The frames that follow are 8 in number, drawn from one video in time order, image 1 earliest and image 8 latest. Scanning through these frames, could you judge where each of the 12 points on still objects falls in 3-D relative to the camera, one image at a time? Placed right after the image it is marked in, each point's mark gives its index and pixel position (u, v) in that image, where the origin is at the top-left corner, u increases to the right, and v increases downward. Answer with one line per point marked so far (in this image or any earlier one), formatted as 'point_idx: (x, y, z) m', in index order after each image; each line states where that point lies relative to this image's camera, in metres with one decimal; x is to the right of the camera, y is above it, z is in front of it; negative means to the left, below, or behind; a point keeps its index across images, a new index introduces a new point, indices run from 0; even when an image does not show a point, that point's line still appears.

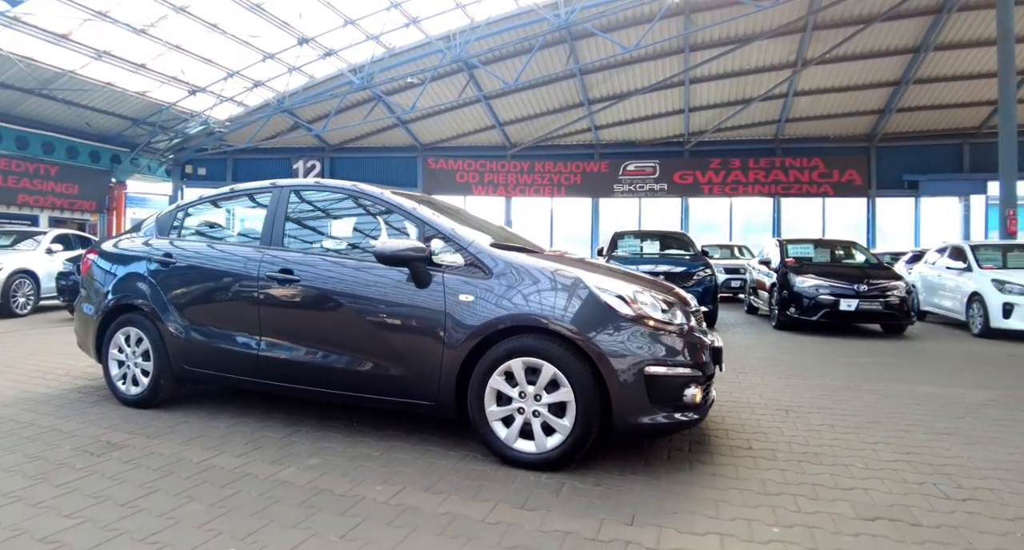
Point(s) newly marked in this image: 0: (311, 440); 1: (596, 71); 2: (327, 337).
0: (-1.2, -1.0, +3.3) m
1: (+2.4, +6.2, +16.1) m
2: (-1.1, -0.4, +3.3) m
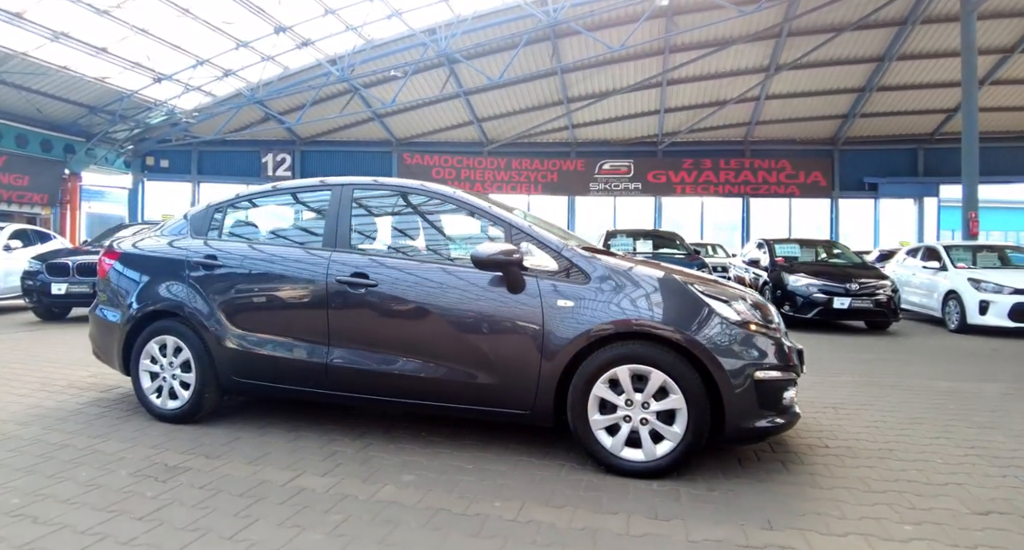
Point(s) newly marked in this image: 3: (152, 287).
0: (-0.7, -1.1, +3.1) m
1: (+1.8, +6.3, +16.1) m
2: (-0.6, -0.4, +3.1) m
3: (-2.5, -0.1, +3.6) m
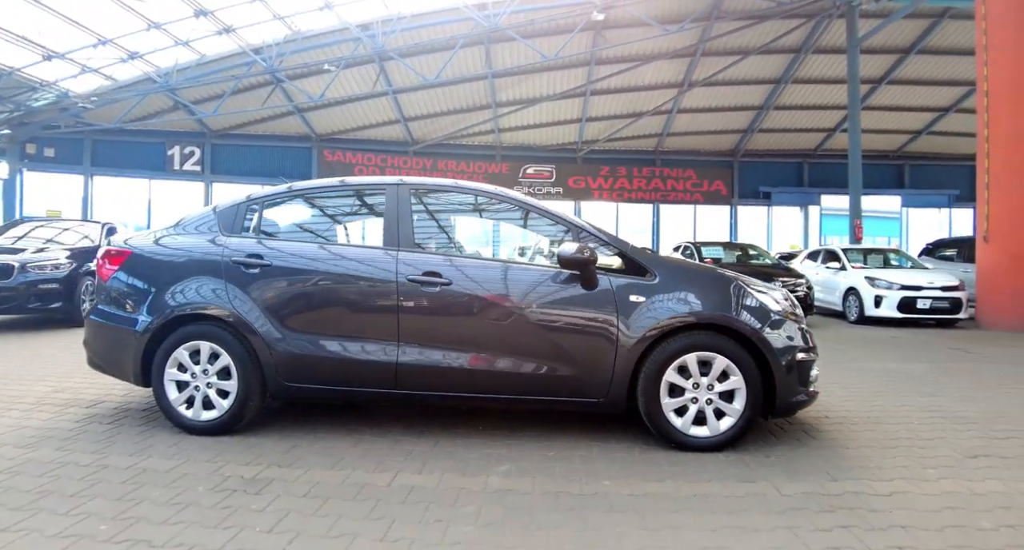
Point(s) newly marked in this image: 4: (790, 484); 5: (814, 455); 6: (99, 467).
0: (-0.3, -1.0, +3.2) m
1: (-0.3, +6.2, +16.4) m
2: (-0.1, -0.4, +3.2) m
3: (-2.1, -0.1, +3.4) m
4: (+1.4, -1.1, +2.7) m
5: (+1.8, -1.1, +3.1) m
6: (-2.2, -1.0, +2.8) m
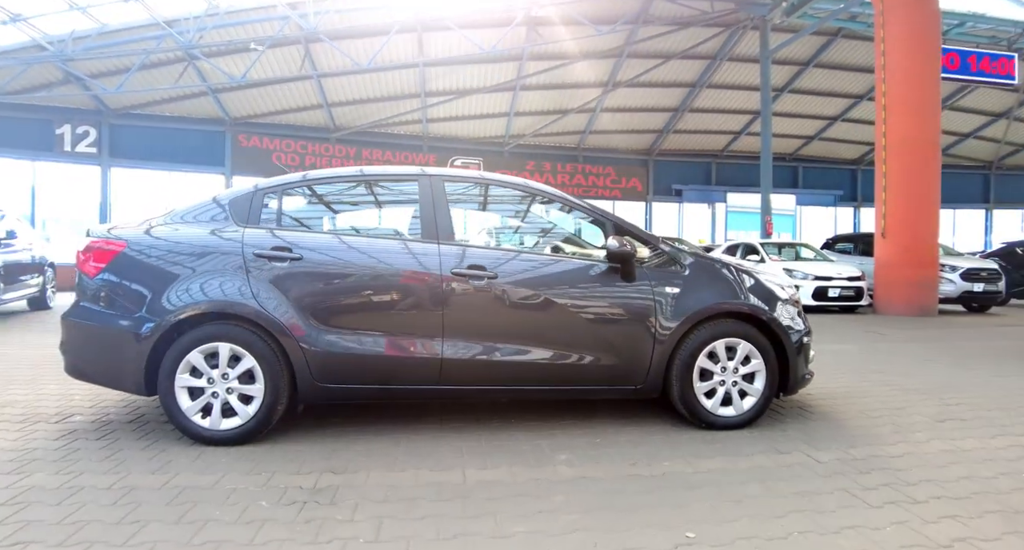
0: (0.0, -1.0, +3.2) m
1: (-2.3, +6.4, +16.1) m
2: (+0.1, -0.4, +3.2) m
3: (-1.9, 0.0, +3.0) m
4: (+1.8, -1.0, +3.0) m
5: (+2.1, -1.0, +3.5) m
6: (-1.8, -1.0, +2.5) m
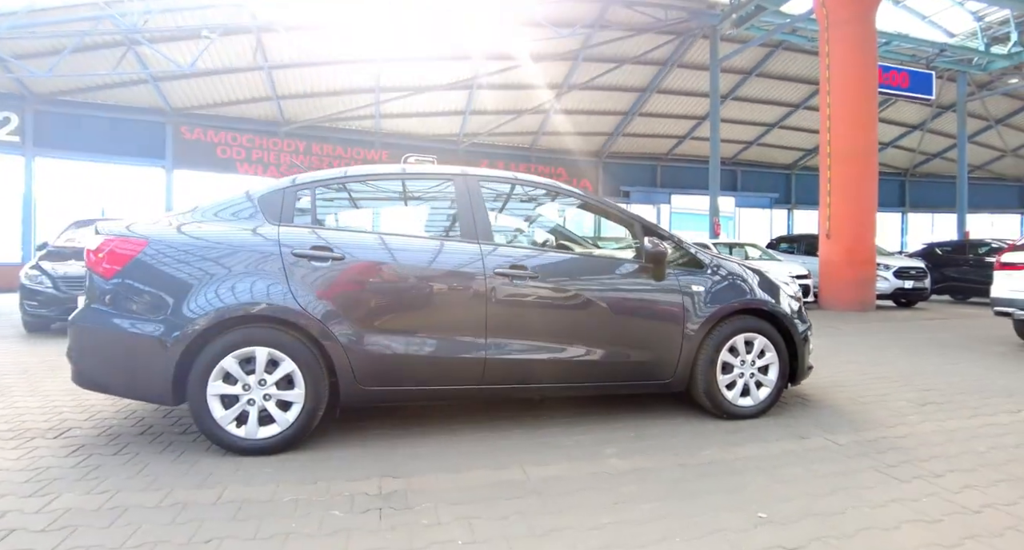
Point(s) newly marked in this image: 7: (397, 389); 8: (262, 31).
0: (+0.3, -1.0, +3.2) m
1: (-3.5, +6.5, +15.9) m
2: (+0.4, -0.4, +3.3) m
3: (-1.6, 0.0, +2.9) m
4: (+2.0, -1.0, +3.3) m
5: (+2.3, -1.0, +3.8) m
6: (-1.5, -1.0, +2.3) m
7: (-0.7, -0.7, +3.1) m
8: (-6.3, +6.2, +13.2) m
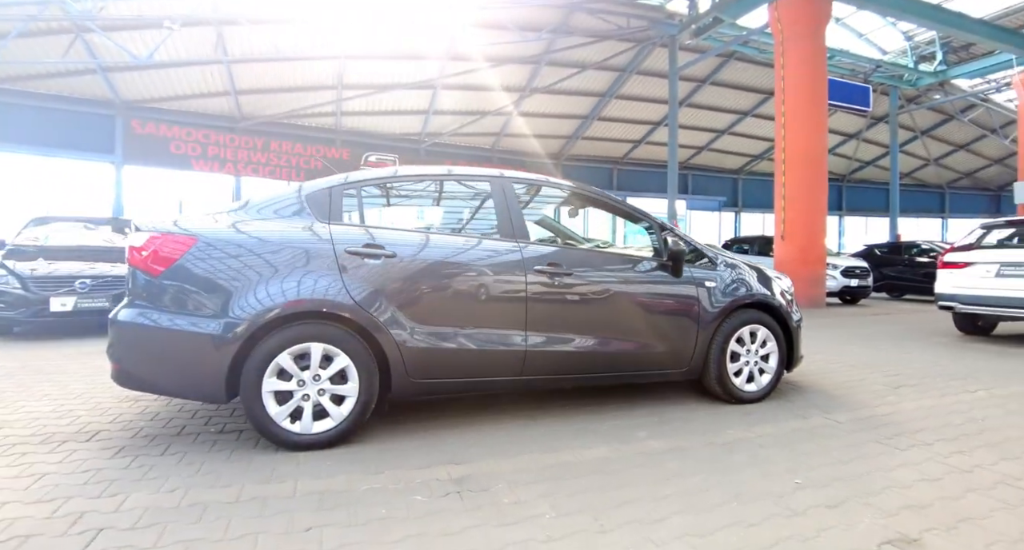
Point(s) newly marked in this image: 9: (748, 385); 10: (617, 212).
0: (+0.5, -1.0, +3.4) m
1: (-4.5, +6.4, +15.7) m
2: (+0.6, -0.3, +3.5) m
3: (-1.3, 0.0, +2.9) m
4: (+2.2, -1.0, +3.6) m
5: (+2.4, -1.0, +4.2) m
6: (-1.2, -1.0, +2.4) m
7: (-0.4, -0.7, +3.2) m
8: (-7.0, +6.2, +12.8) m
9: (+1.8, -0.8, +4.0) m
10: (+0.8, +0.5, +3.9) m
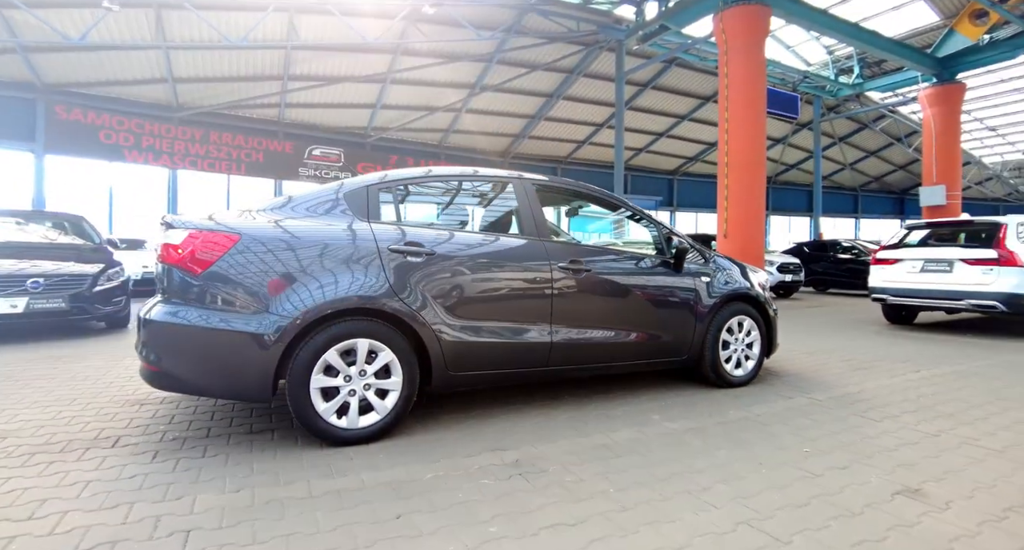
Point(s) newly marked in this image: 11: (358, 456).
0: (+0.7, -1.0, +3.7) m
1: (-5.8, +6.5, +15.2) m
2: (+0.7, -0.3, +3.8) m
3: (-1.1, 0.0, +3.0) m
4: (+2.4, -1.0, +4.1) m
5: (+2.5, -0.9, +4.7) m
6: (-0.9, -1.0, +2.5) m
7: (-0.2, -0.6, +3.4) m
8: (-8.0, +6.2, +12.0) m
9: (+1.9, -0.8, +4.4) m
10: (+0.9, +0.5, +4.2) m
11: (-0.9, -1.0, +2.9) m
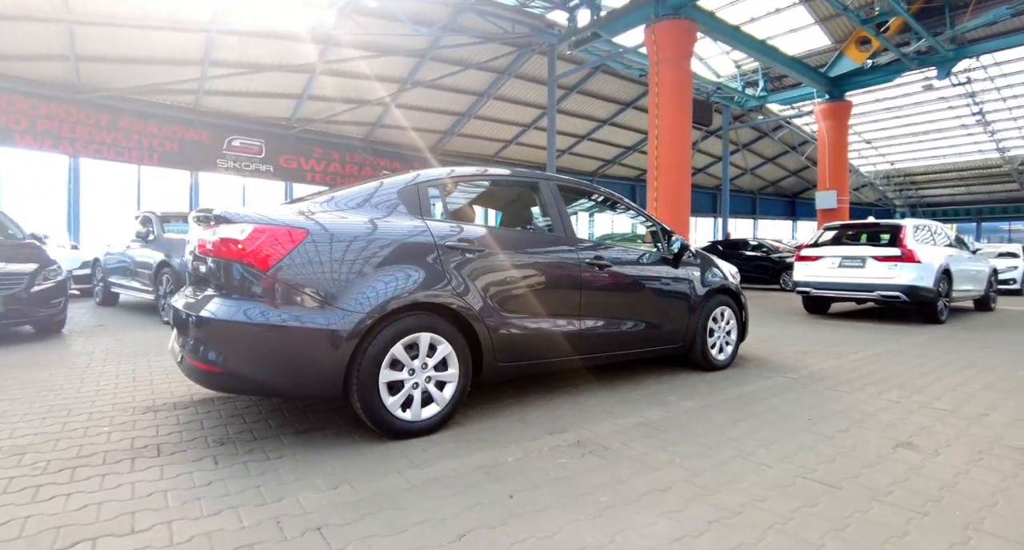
0: (+0.9, -0.9, +4.1) m
1: (-7.4, +6.5, +14.3) m
2: (+0.9, -0.3, +4.2) m
3: (-0.8, 0.0, +3.1) m
4: (+2.5, -0.9, +4.7) m
5: (+2.5, -0.9, +5.3) m
6: (-0.5, -1.0, +2.6) m
7: (0.0, -0.6, +3.6) m
8: (-9.0, +6.2, +10.9) m
9: (+2.0, -0.7, +4.9) m
10: (+1.0, +0.5, +4.5) m
11: (-0.5, -1.0, +3.0) m
